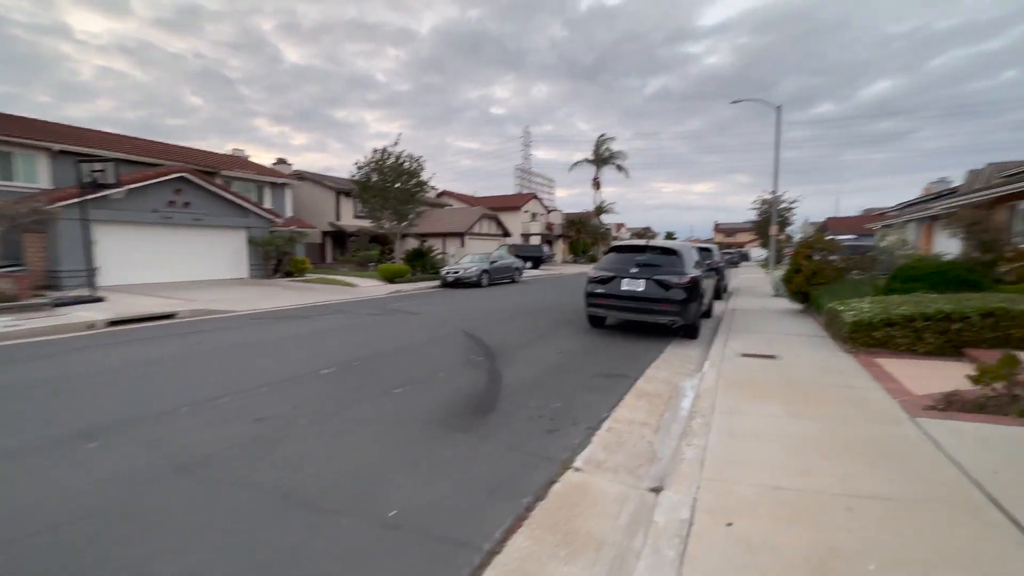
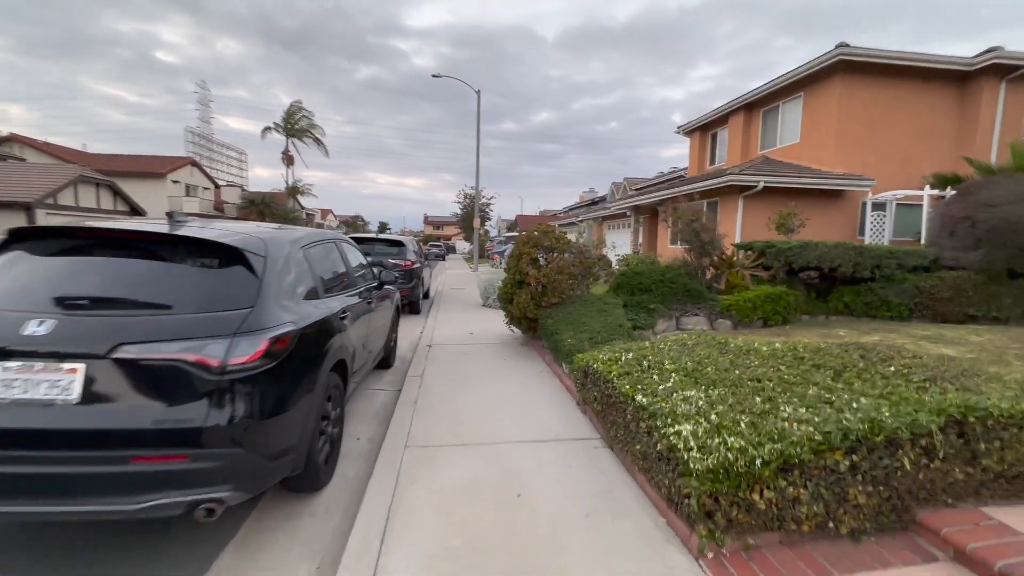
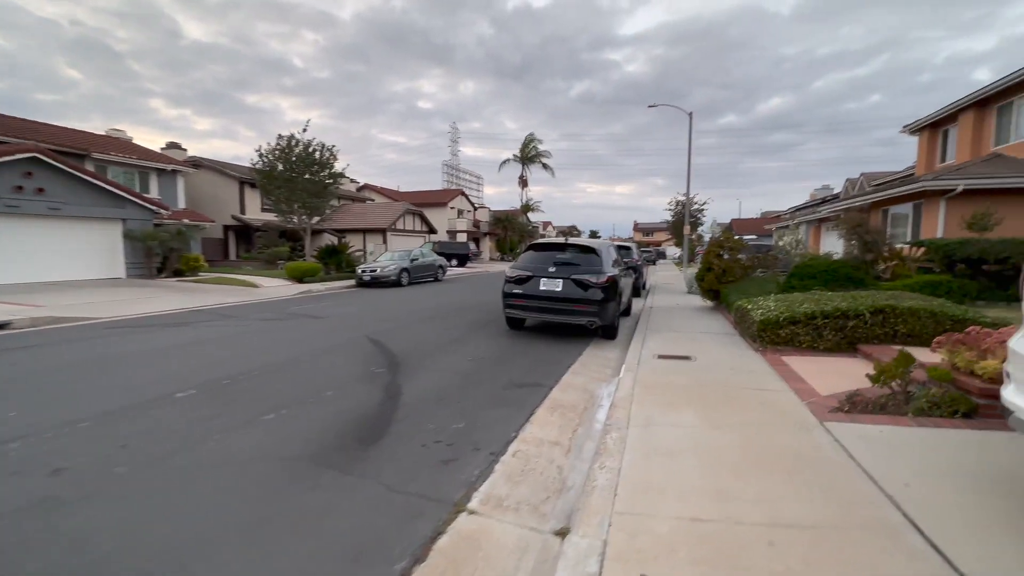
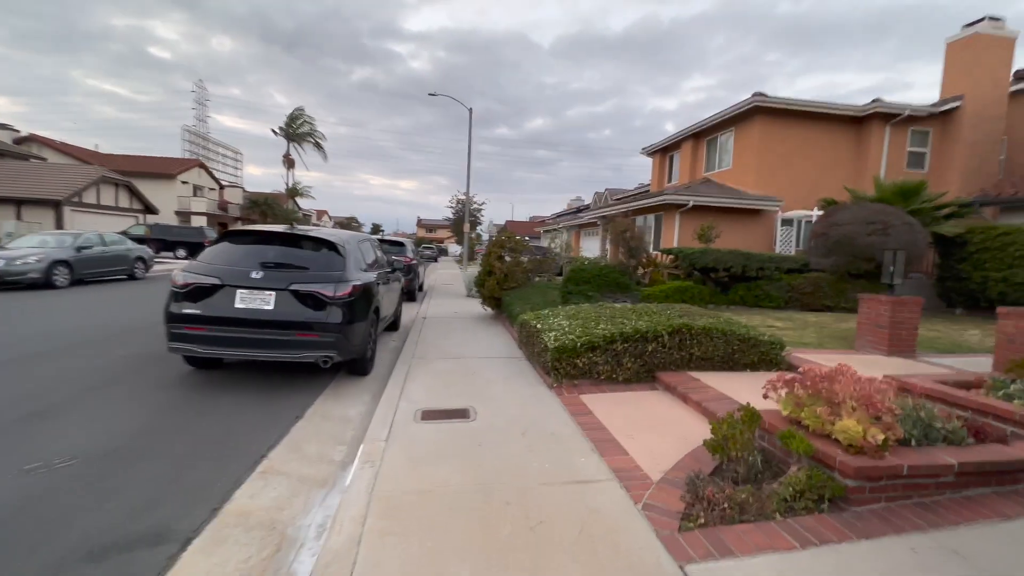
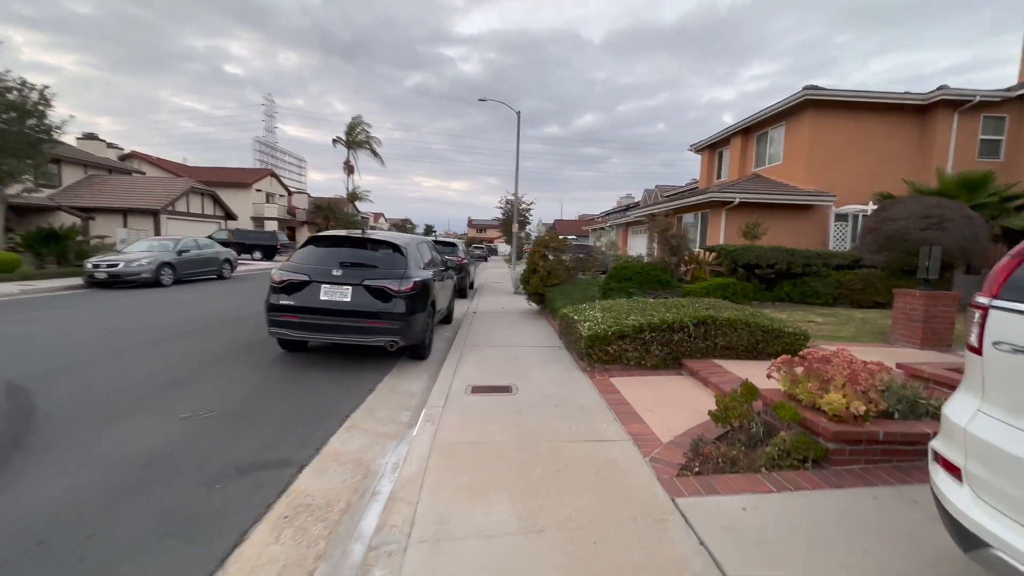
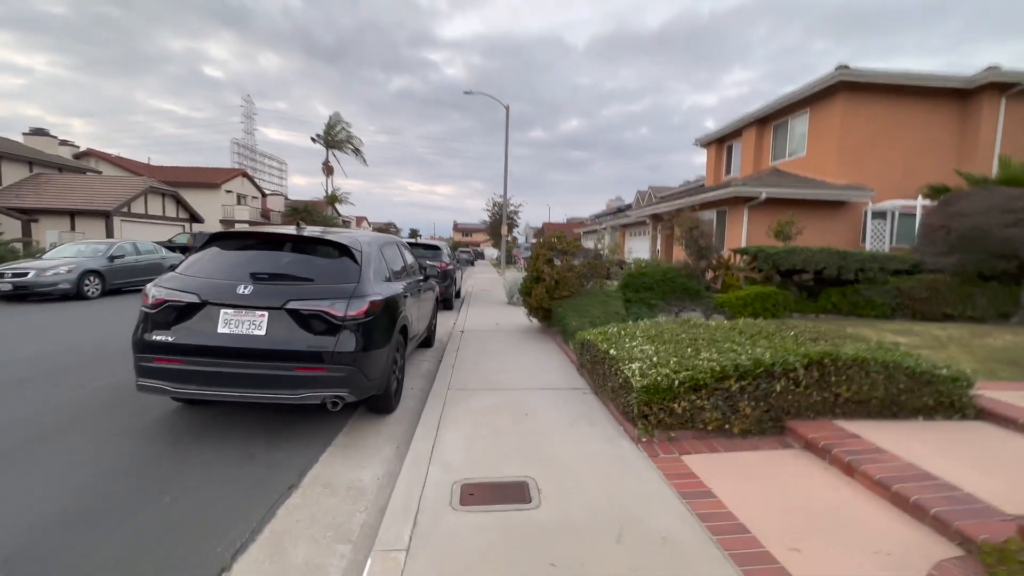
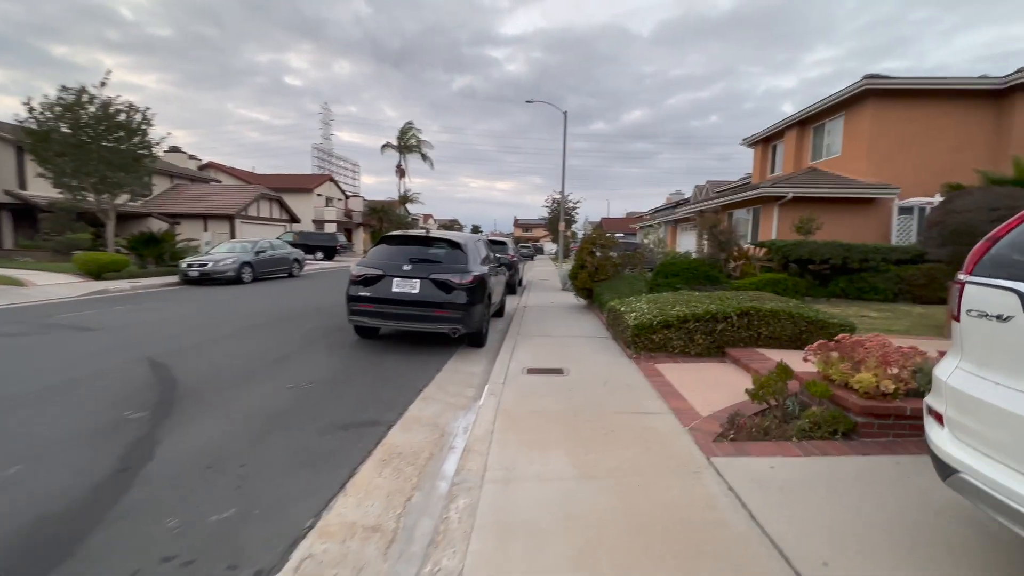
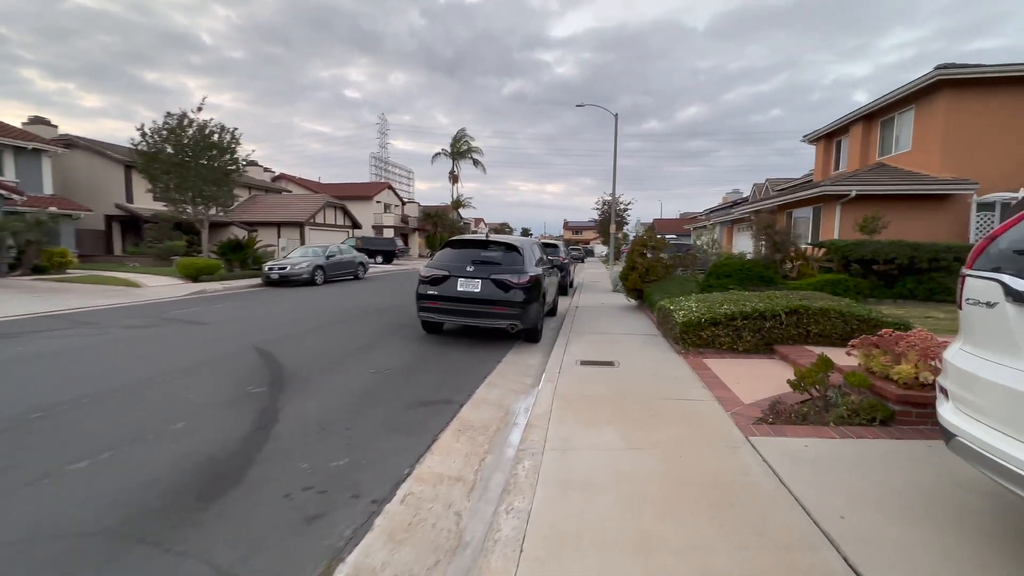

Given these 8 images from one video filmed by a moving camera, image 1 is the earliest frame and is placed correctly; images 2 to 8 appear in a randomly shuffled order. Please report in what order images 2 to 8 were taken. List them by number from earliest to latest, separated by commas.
3, 8, 7, 5, 4, 6, 2
